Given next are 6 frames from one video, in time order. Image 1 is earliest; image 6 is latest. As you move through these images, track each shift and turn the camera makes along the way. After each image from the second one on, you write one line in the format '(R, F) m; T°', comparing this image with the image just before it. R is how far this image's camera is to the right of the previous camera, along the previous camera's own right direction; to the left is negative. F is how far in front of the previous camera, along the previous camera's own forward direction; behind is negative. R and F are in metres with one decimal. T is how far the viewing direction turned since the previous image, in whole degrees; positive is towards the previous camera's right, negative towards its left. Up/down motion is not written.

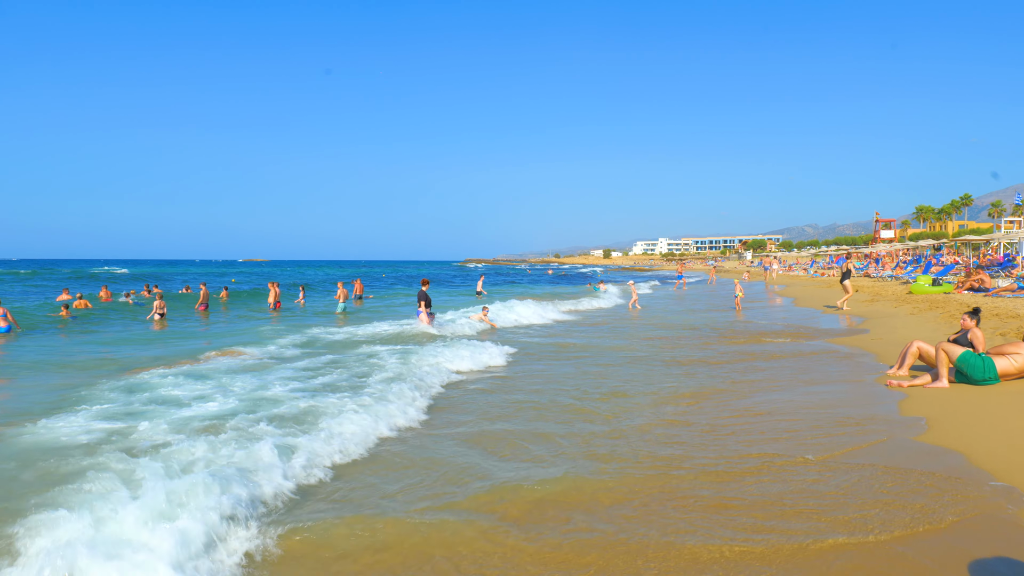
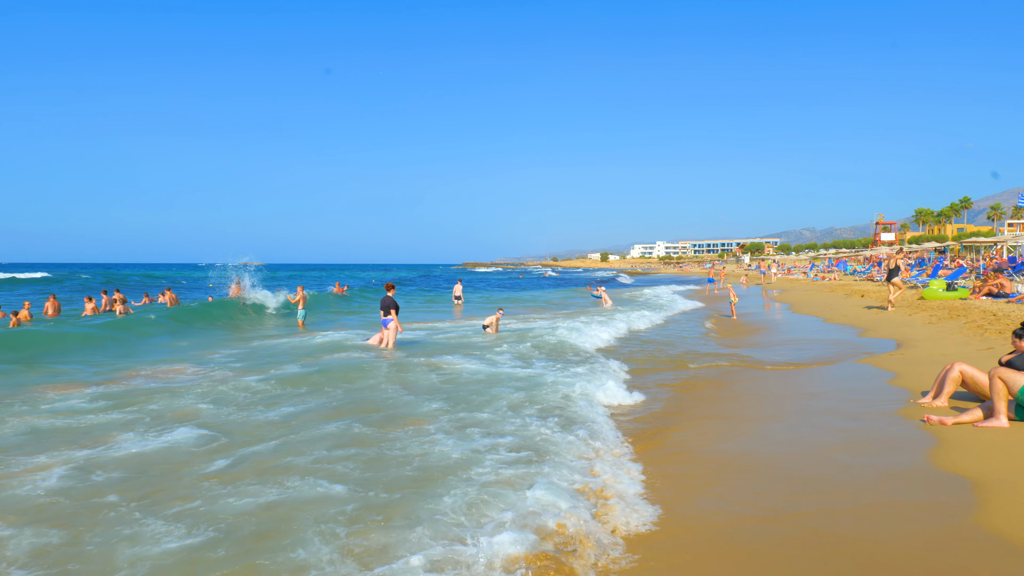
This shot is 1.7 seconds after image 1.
(+0.6, +1.5) m; 0°
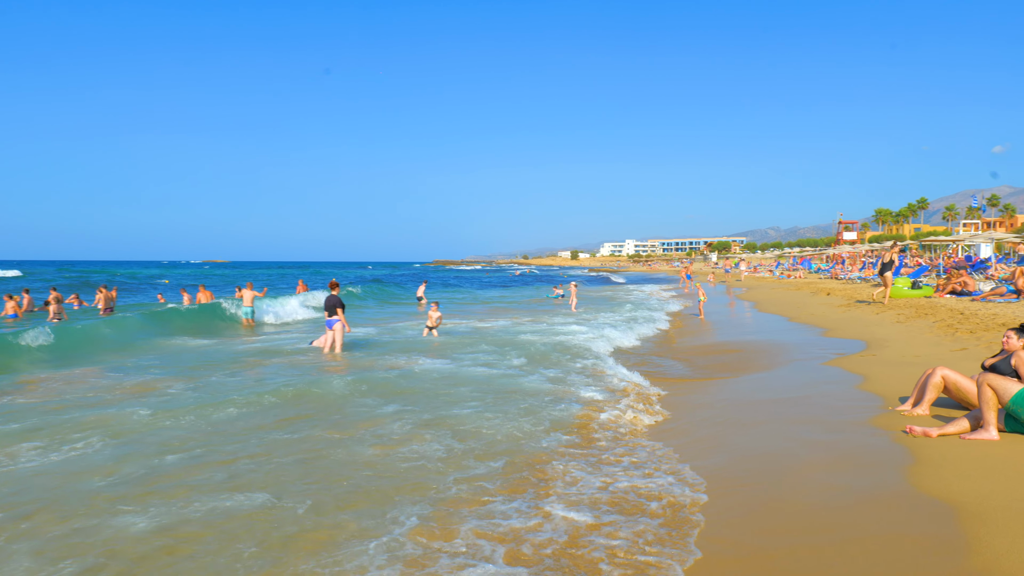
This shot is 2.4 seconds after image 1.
(+0.2, +0.6) m; +3°
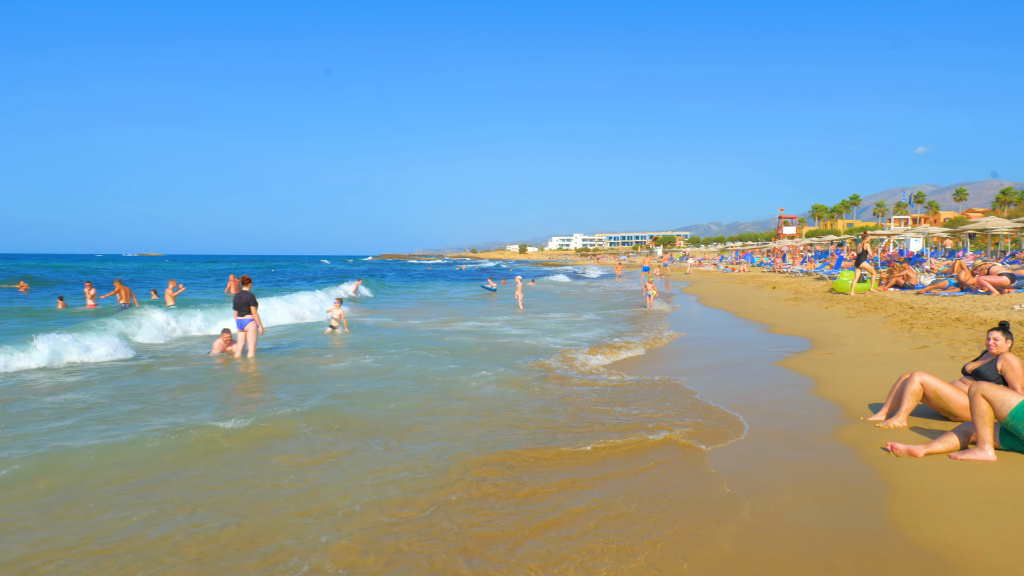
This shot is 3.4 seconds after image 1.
(+0.2, +0.9) m; +5°
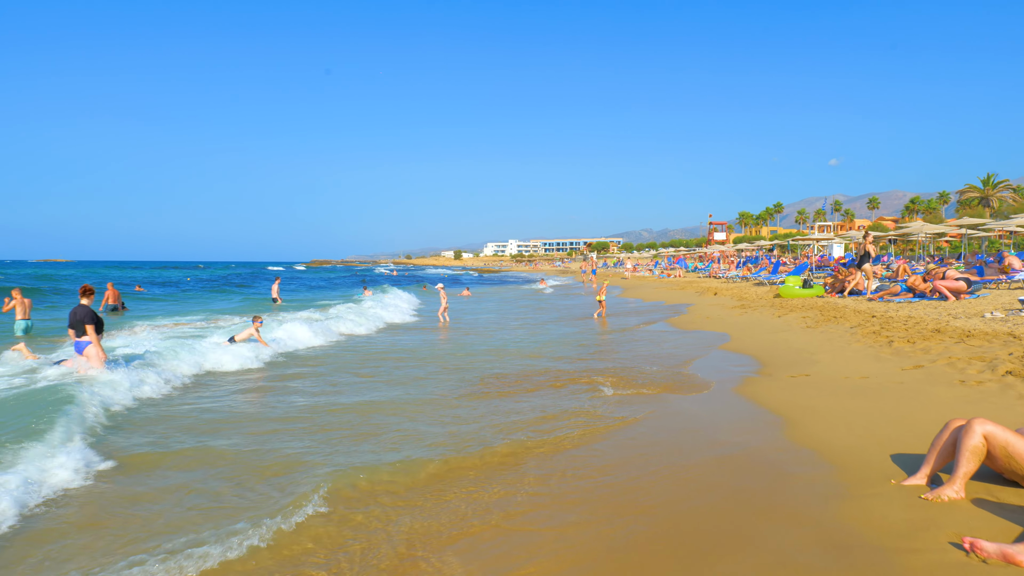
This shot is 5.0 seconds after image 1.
(+0.3, +1.6) m; +6°
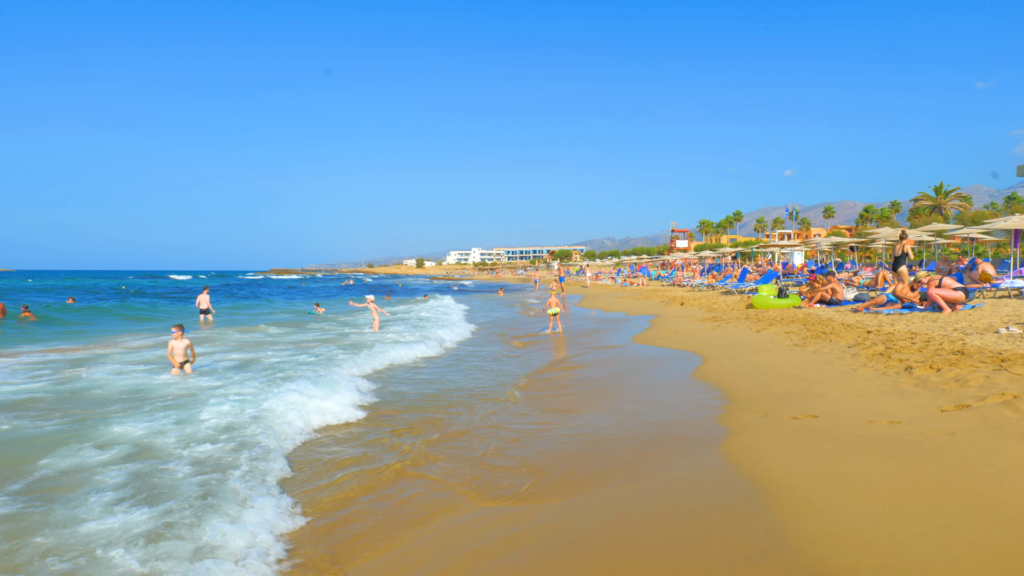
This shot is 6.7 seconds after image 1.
(+0.4, +1.7) m; +3°
